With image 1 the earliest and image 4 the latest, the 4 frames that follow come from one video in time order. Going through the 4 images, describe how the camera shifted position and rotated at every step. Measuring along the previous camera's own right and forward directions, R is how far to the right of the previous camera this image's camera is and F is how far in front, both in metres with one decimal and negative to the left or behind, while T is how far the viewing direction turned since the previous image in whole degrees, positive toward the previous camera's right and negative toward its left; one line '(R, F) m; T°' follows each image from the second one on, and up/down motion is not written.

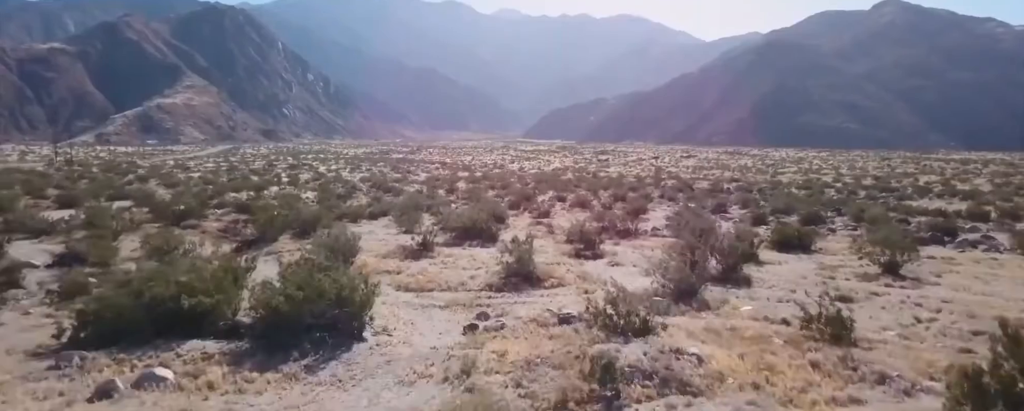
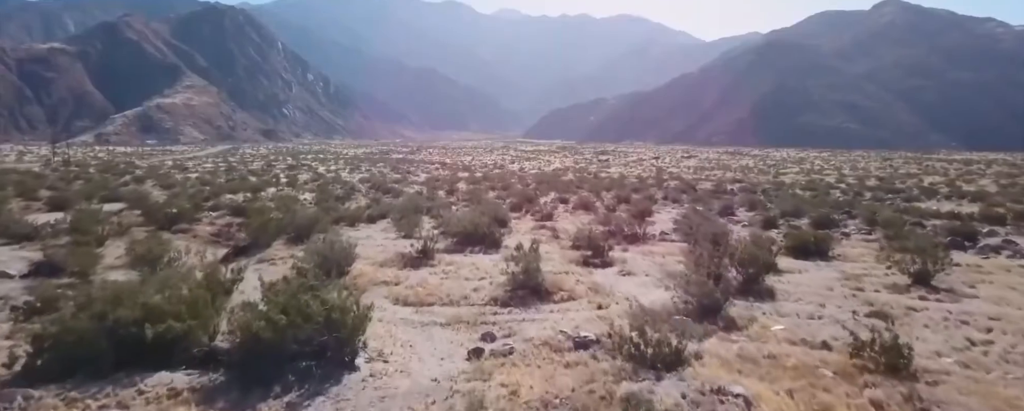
(-0.1, +0.4) m; 0°
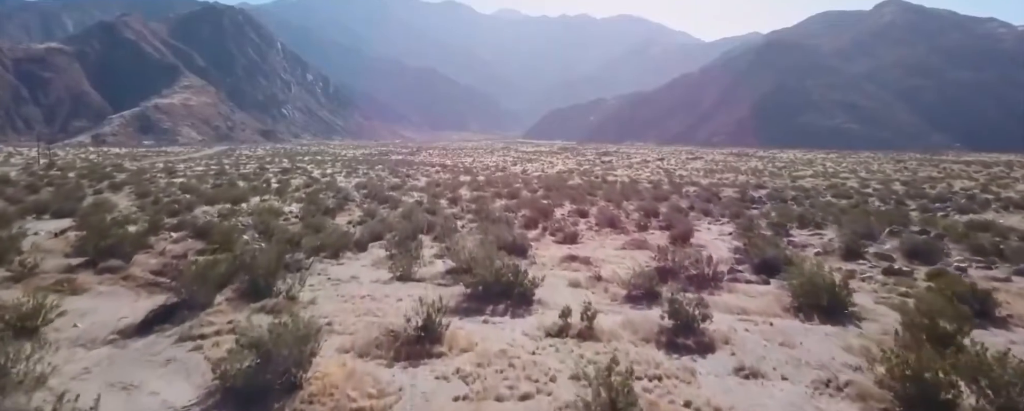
(-0.5, +2.7) m; 0°
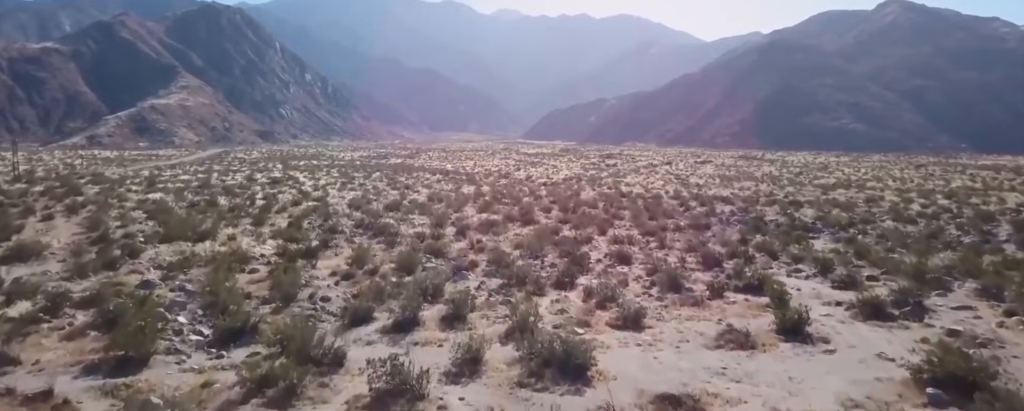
(-0.8, +4.1) m; 0°
